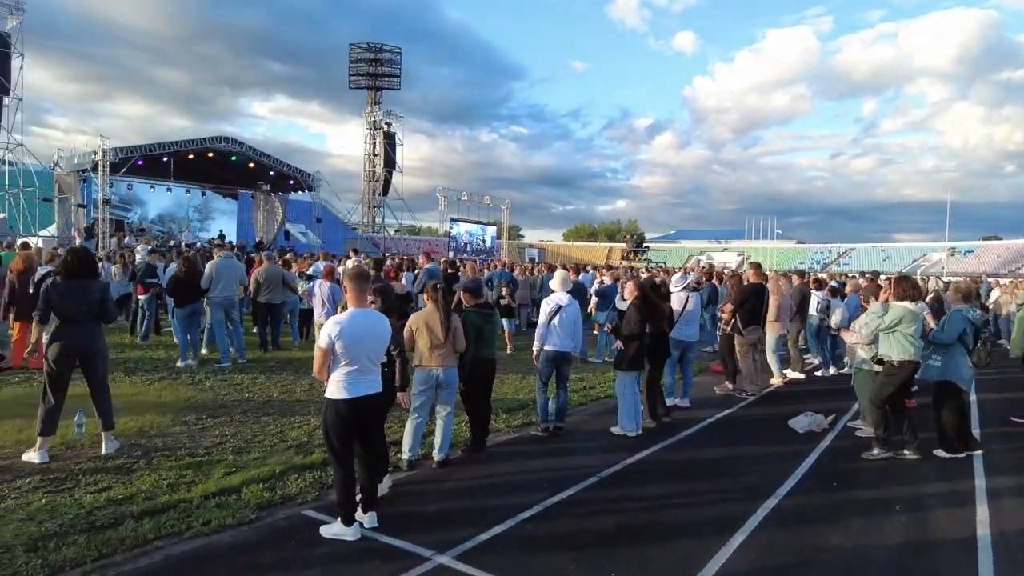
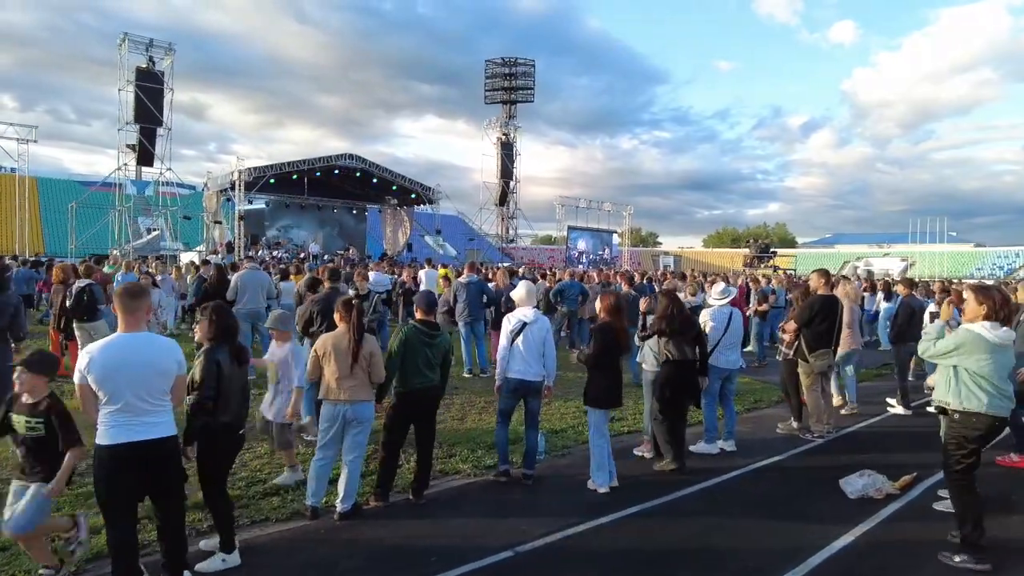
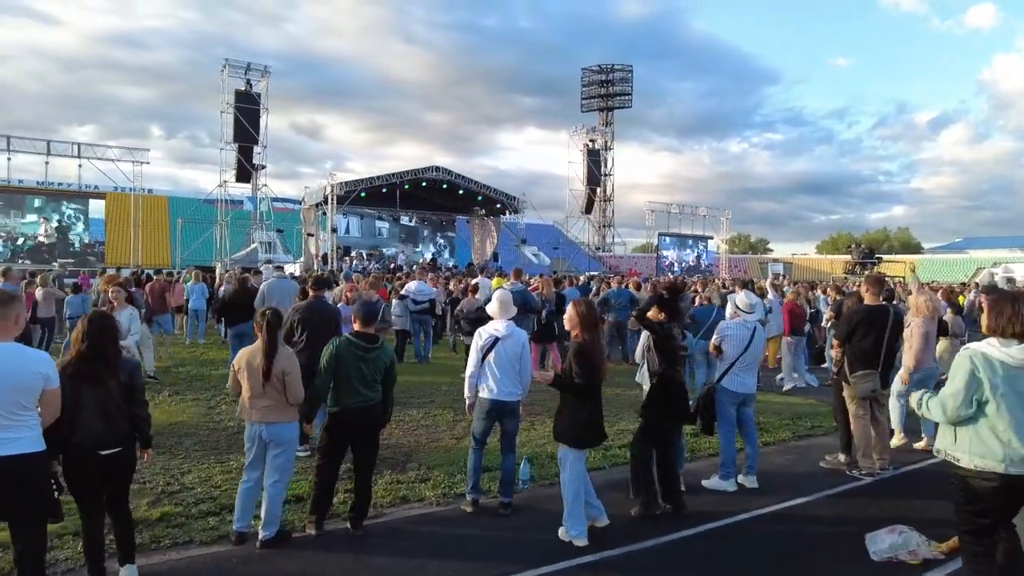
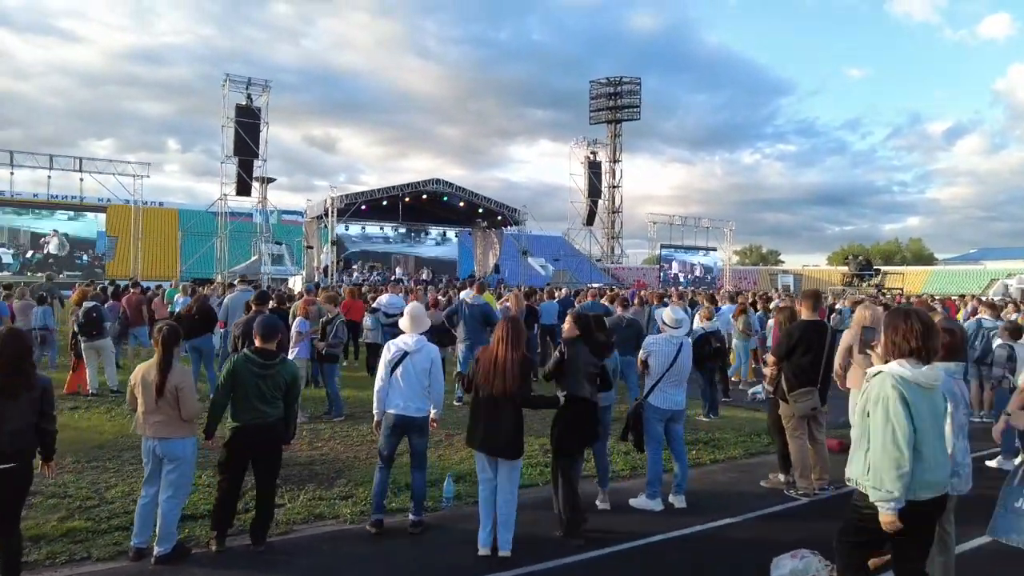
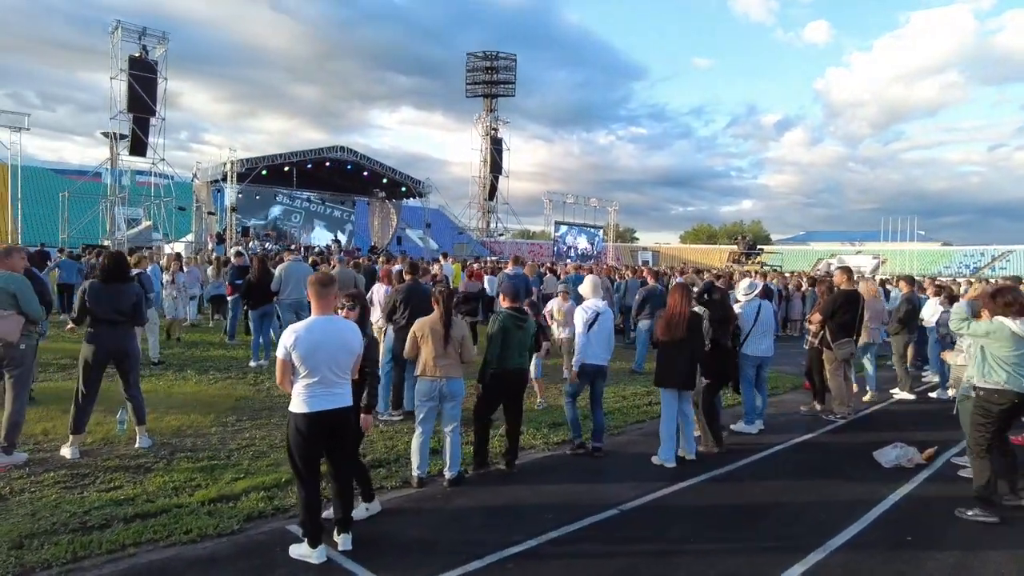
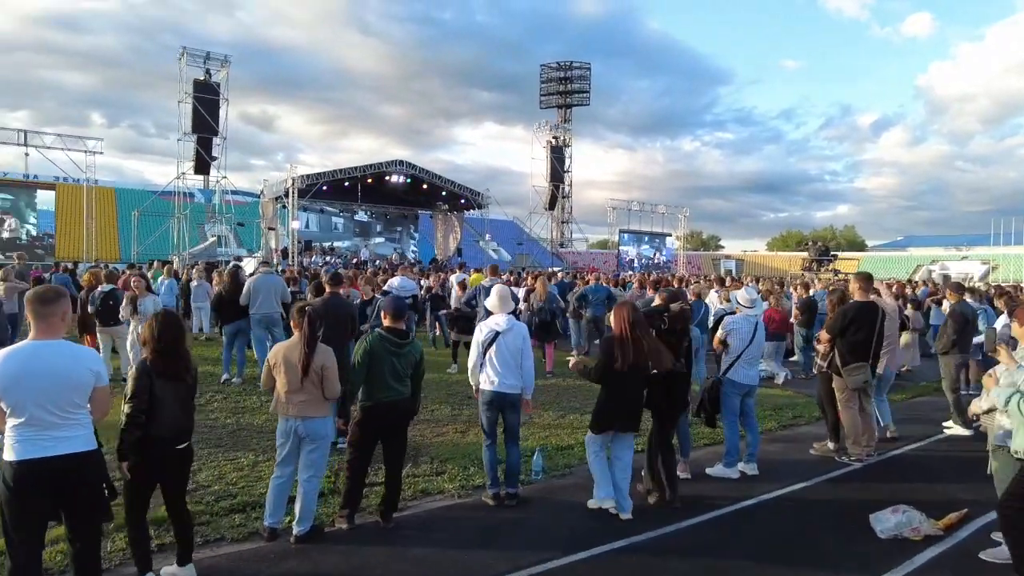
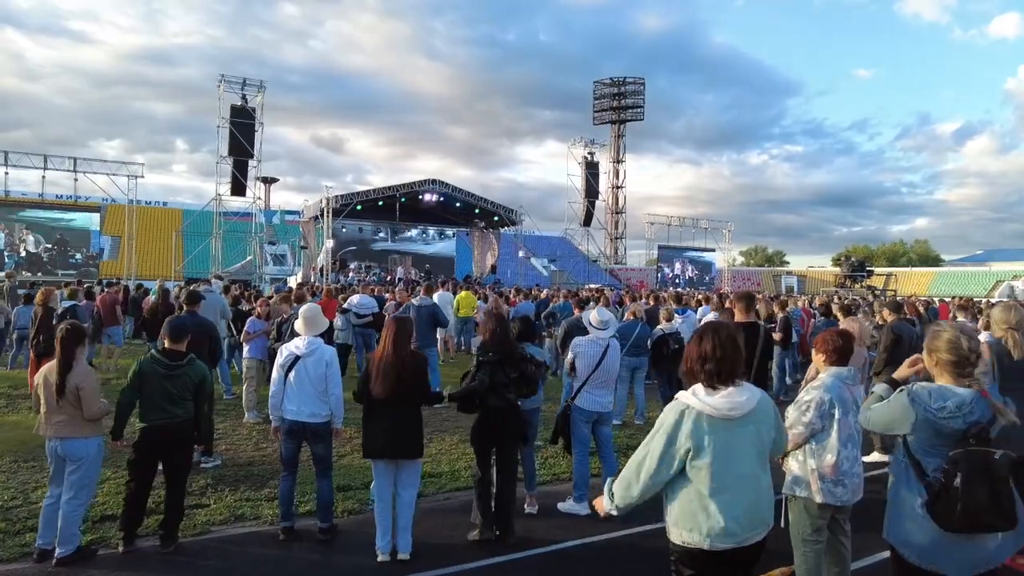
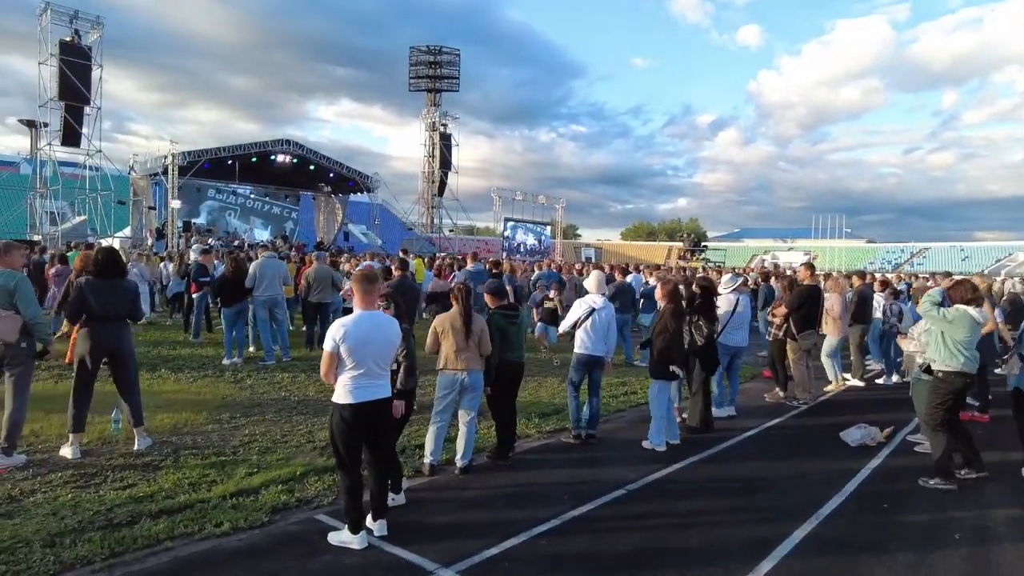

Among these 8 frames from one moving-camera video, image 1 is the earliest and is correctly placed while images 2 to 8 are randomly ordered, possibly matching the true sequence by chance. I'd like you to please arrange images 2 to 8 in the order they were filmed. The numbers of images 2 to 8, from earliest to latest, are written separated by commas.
8, 5, 2, 6, 3, 4, 7
